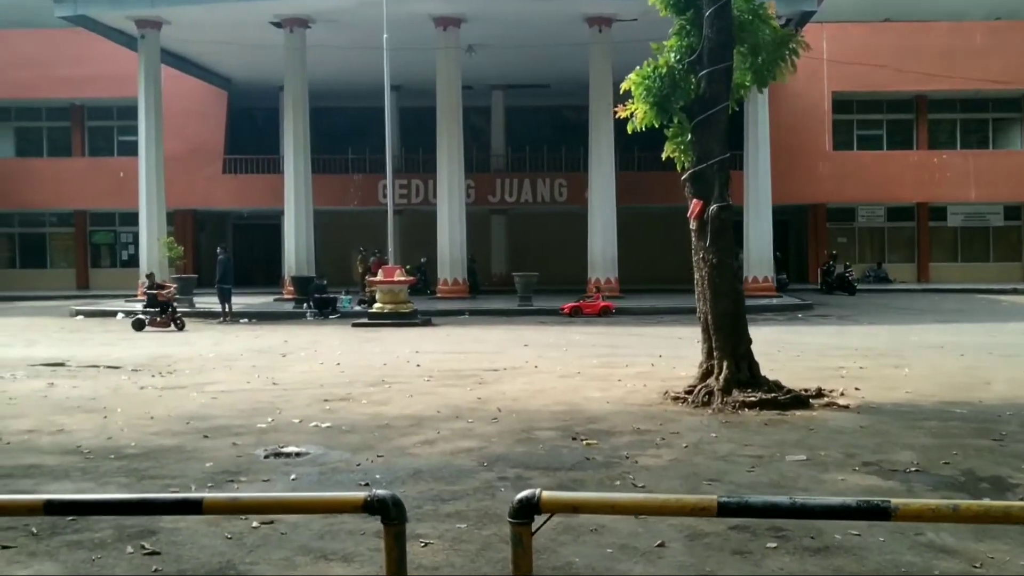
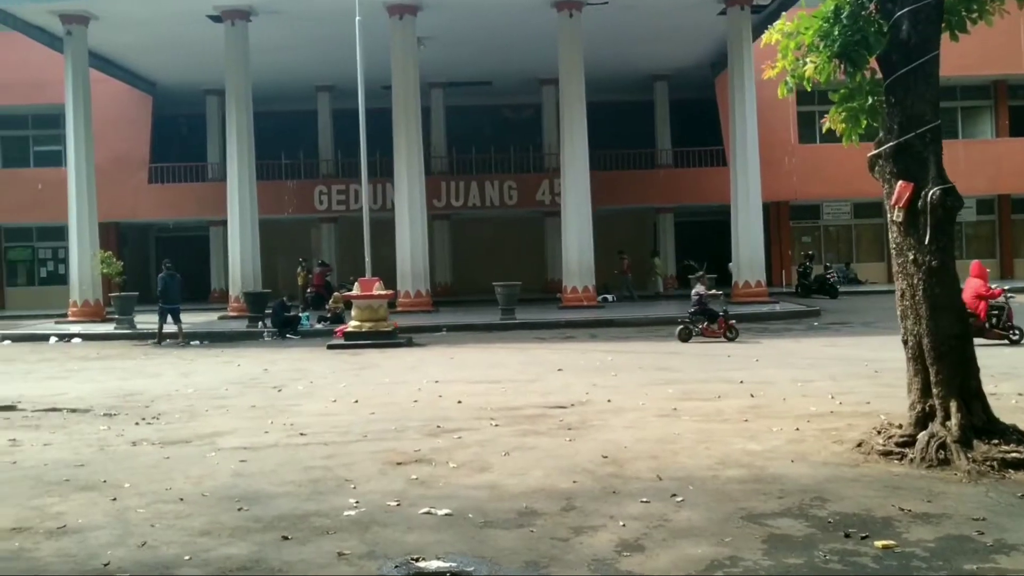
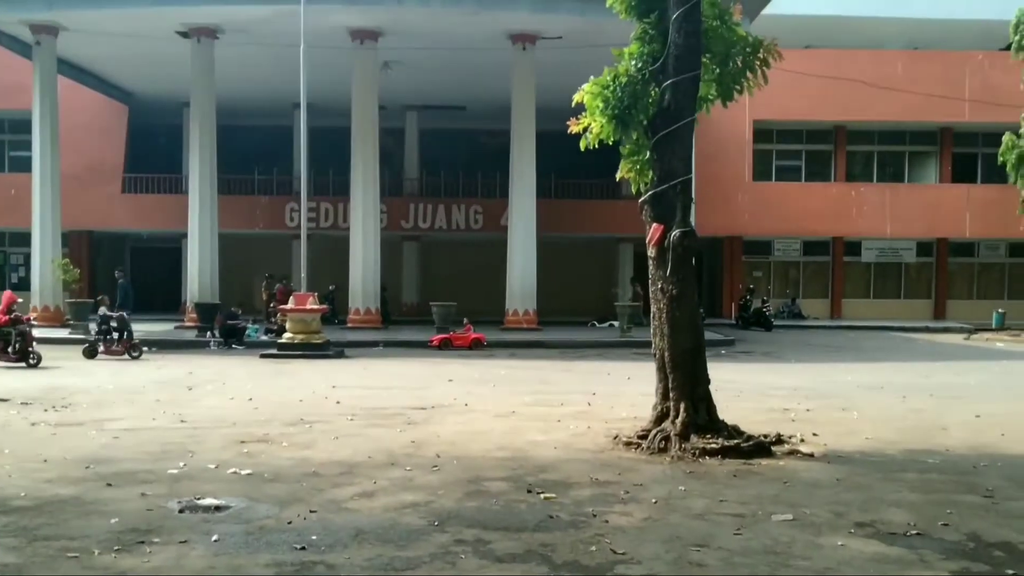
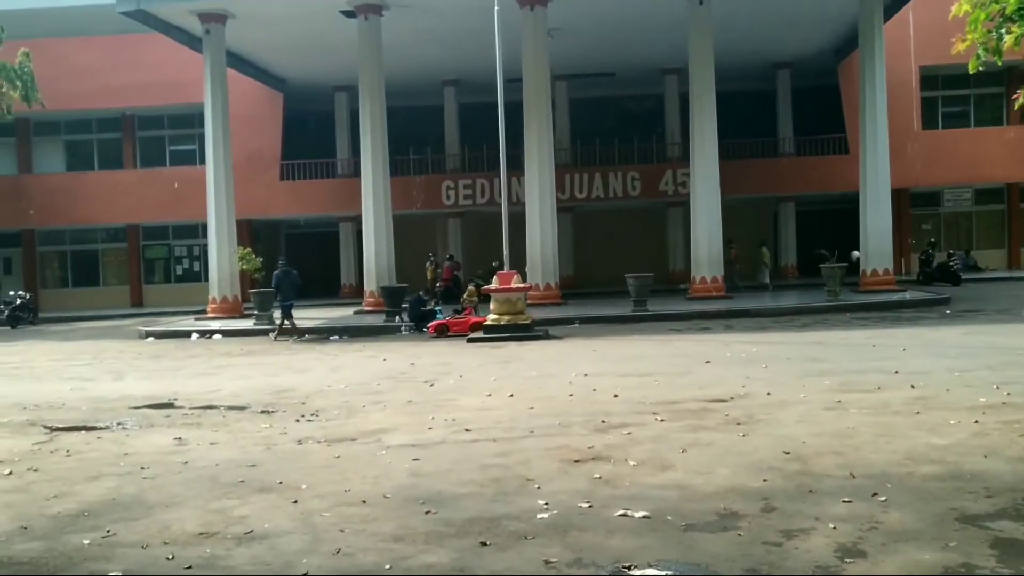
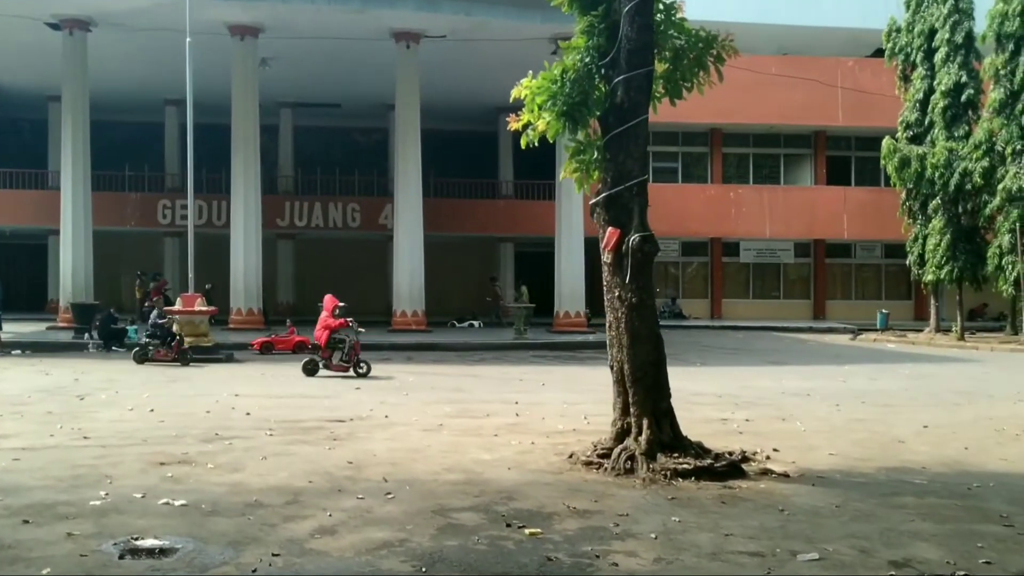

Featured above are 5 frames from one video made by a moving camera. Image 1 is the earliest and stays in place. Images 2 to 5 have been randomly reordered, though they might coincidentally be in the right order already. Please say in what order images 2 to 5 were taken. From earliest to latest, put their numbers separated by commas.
3, 5, 2, 4
